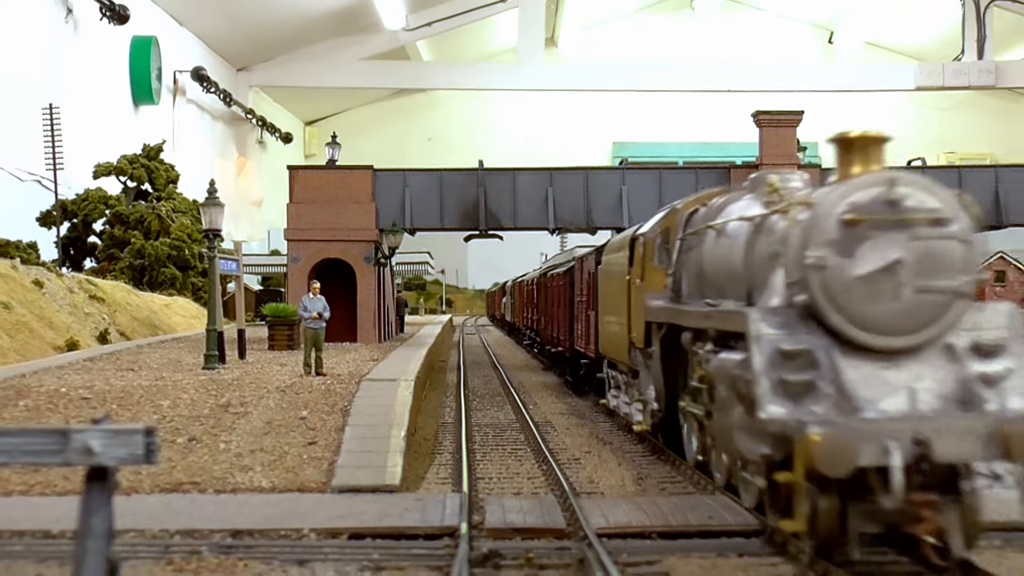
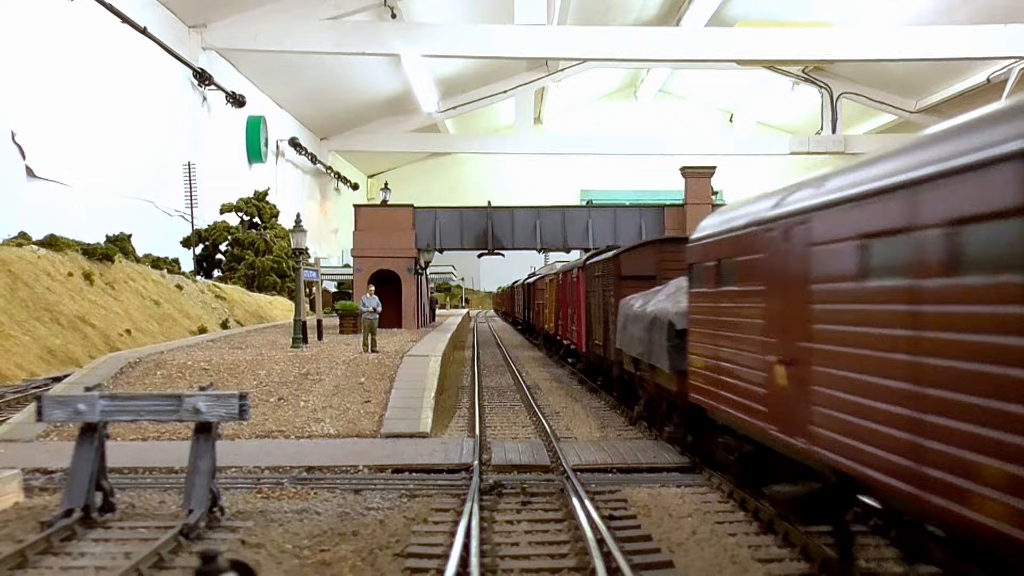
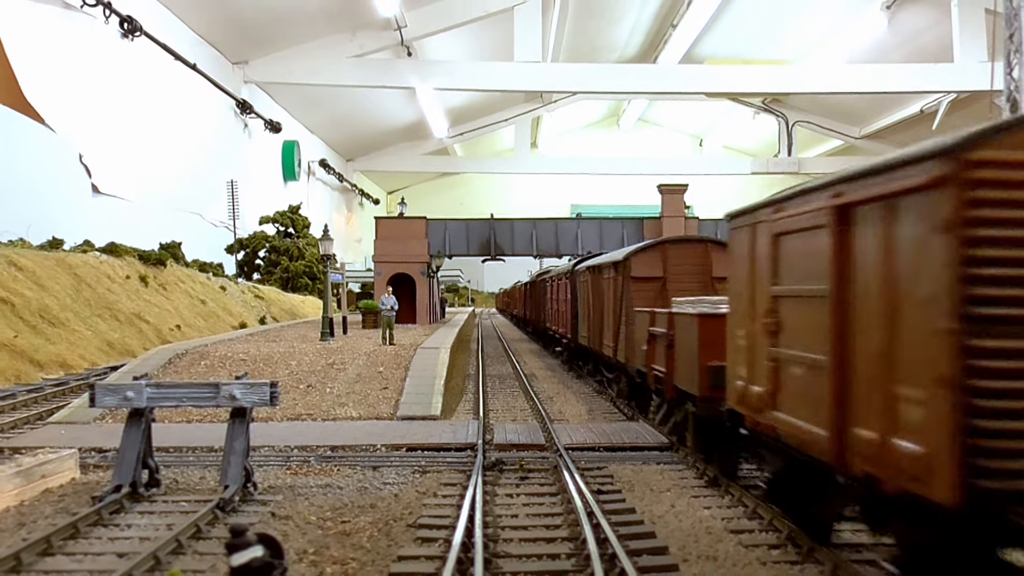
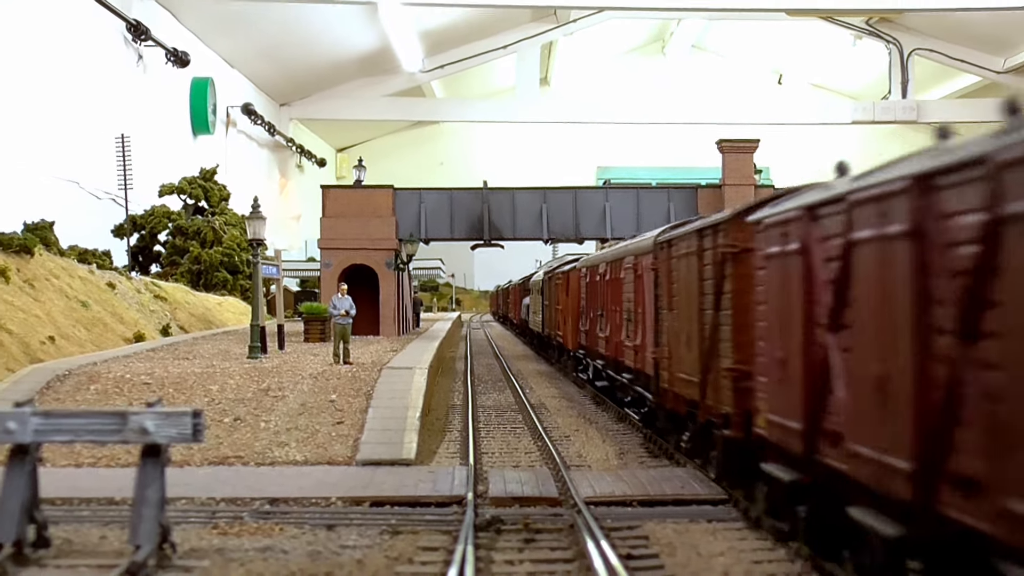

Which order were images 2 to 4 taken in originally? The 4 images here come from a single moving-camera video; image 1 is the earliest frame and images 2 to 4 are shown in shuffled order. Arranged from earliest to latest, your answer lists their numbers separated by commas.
4, 2, 3
